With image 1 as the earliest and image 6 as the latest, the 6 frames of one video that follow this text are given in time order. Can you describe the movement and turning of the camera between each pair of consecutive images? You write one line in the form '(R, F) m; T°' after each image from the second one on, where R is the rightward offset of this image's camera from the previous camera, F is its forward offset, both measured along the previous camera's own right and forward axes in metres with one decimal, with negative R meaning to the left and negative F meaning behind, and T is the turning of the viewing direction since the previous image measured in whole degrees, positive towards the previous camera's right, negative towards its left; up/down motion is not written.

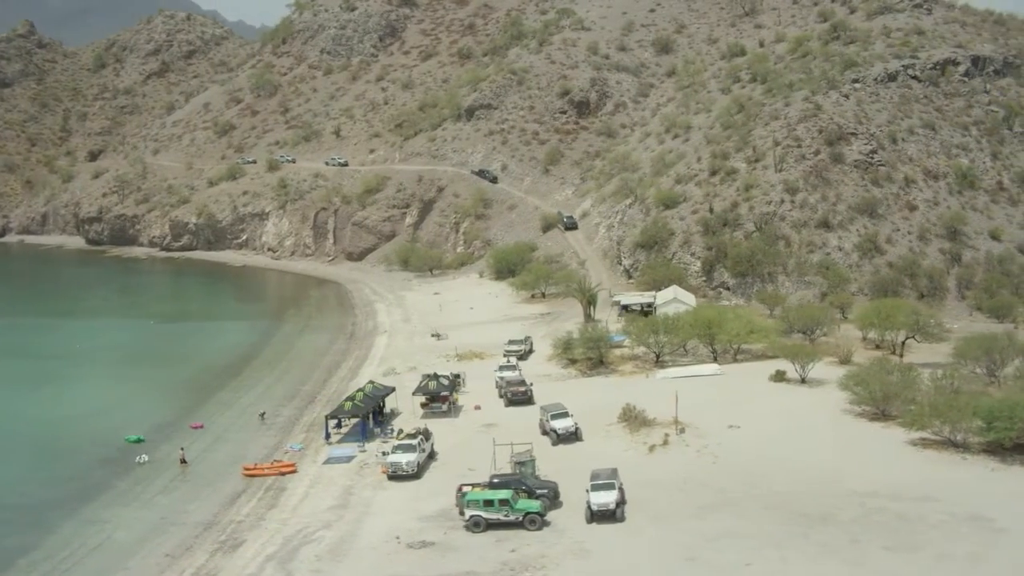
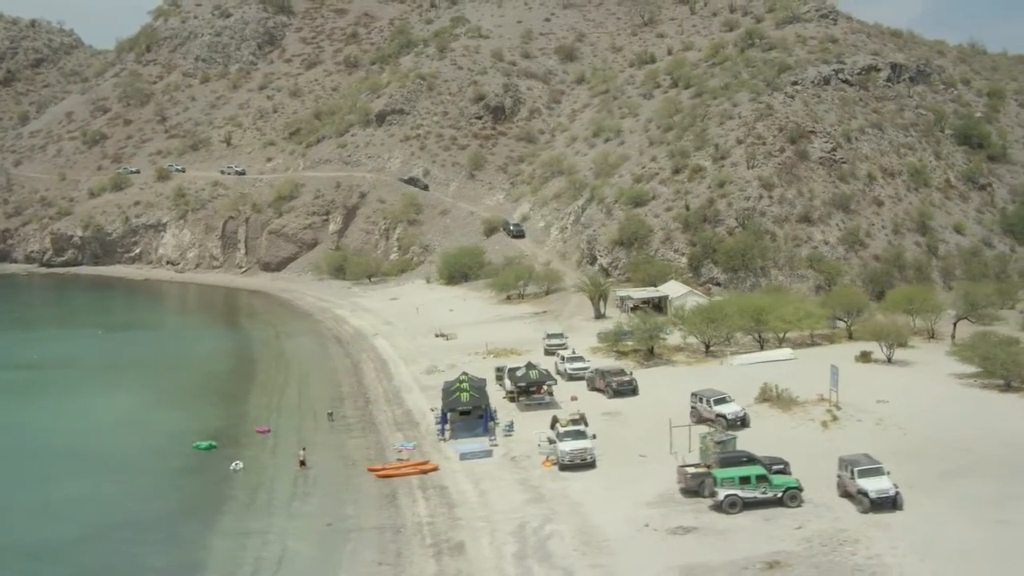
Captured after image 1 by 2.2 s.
(-8.1, +3.1) m; +9°
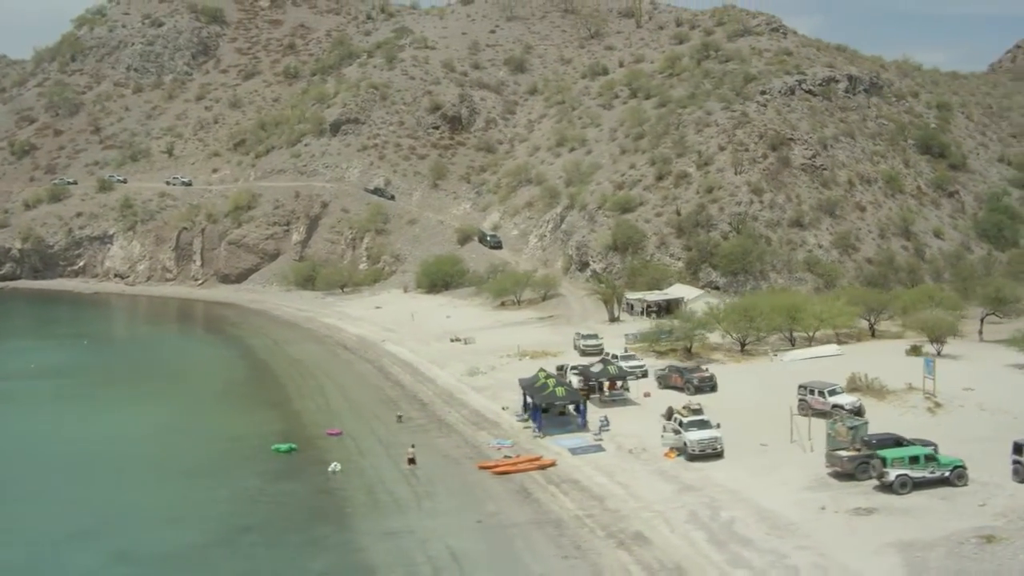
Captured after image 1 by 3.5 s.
(-5.0, +0.9) m; +5°
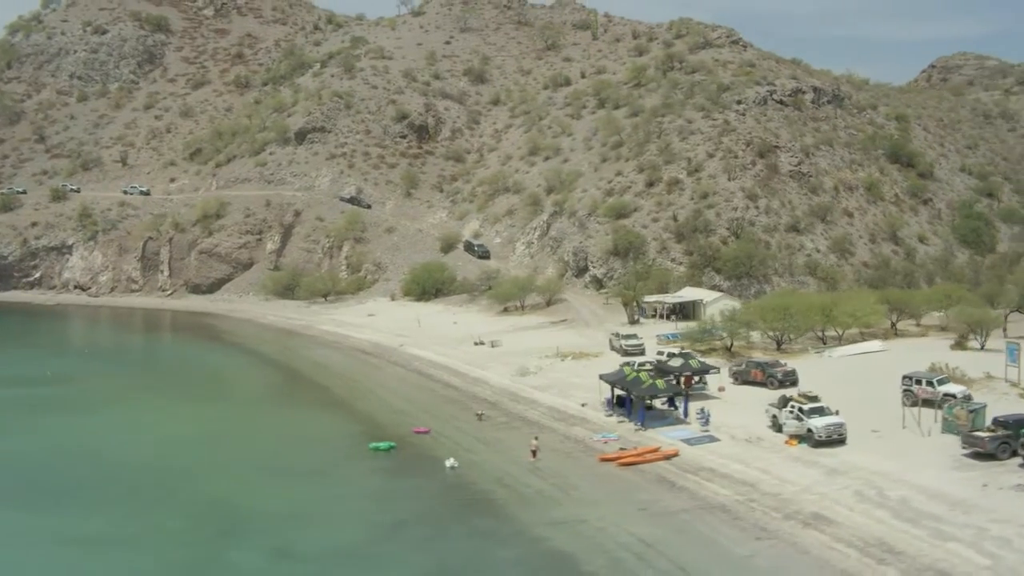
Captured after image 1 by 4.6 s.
(-4.8, +0.4) m; +5°
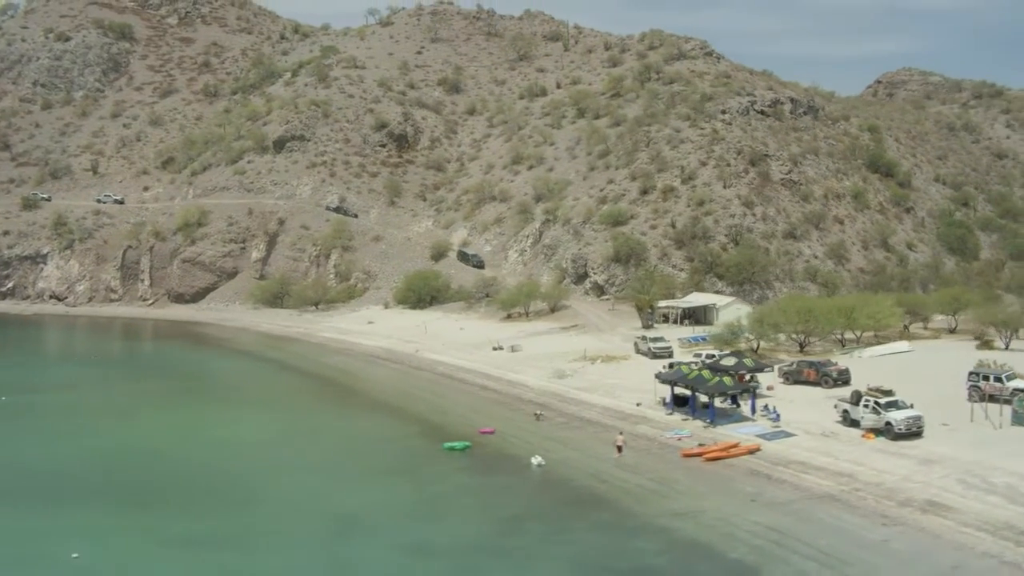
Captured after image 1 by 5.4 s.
(-3.3, -0.1) m; +3°
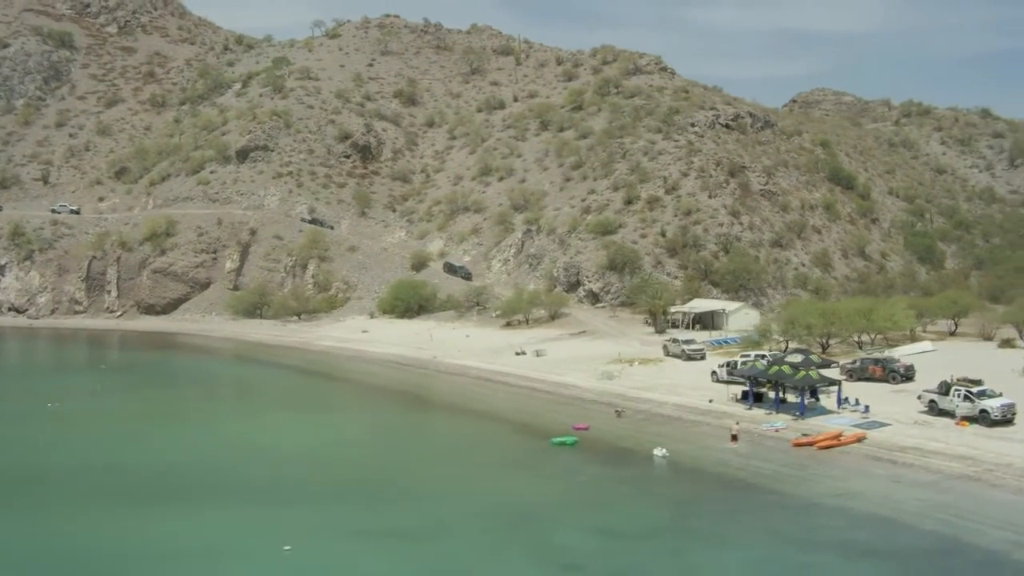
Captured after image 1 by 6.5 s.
(-5.1, -0.4) m; +5°
